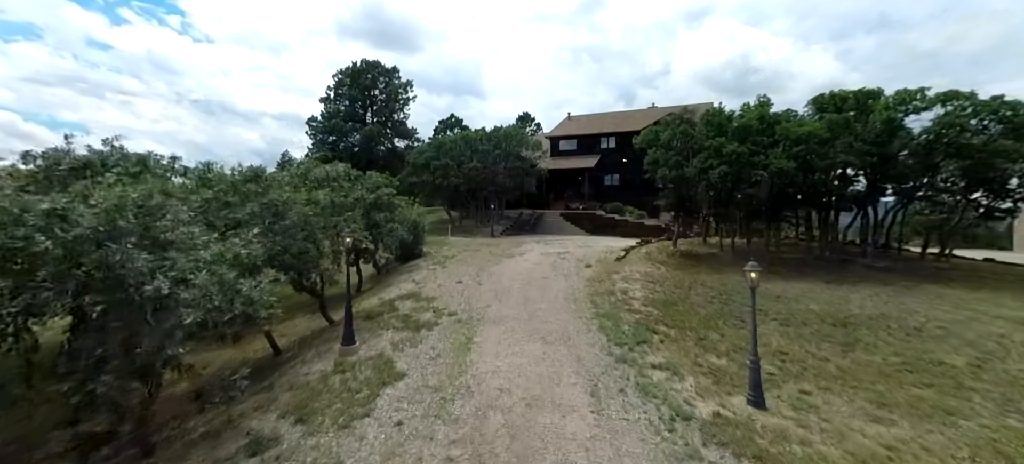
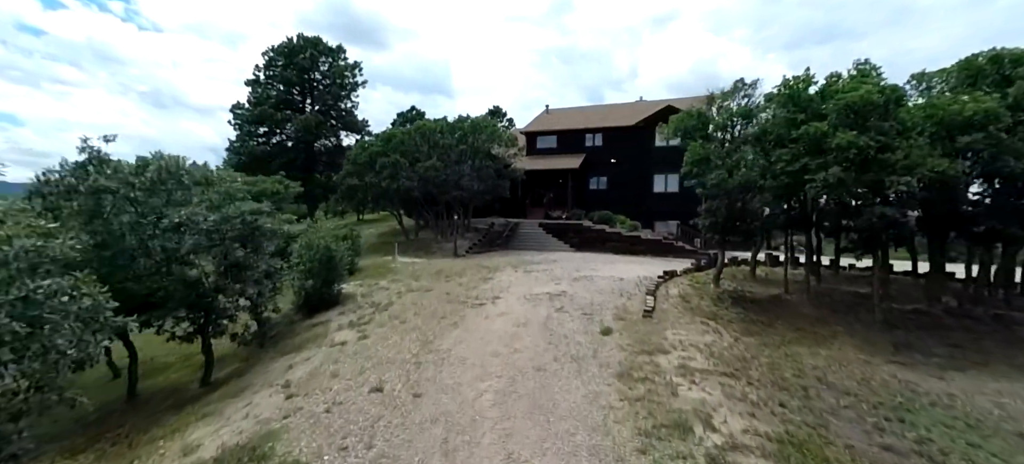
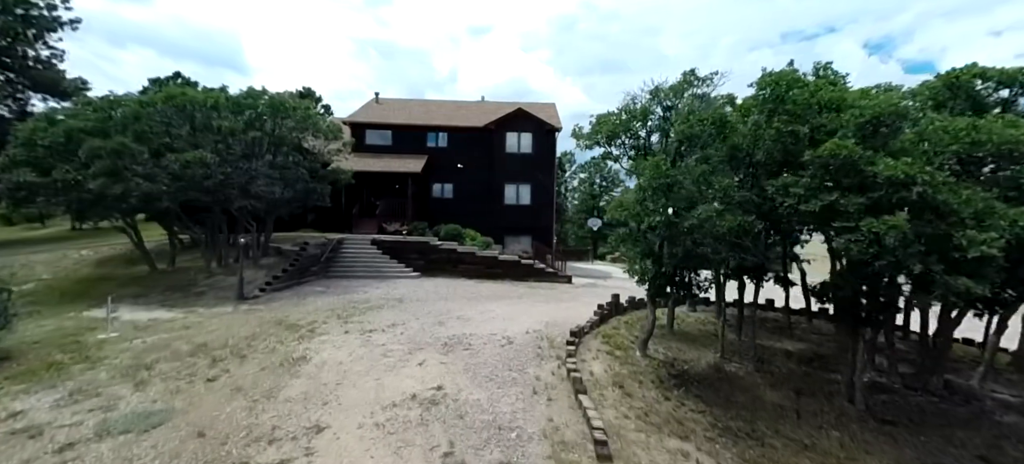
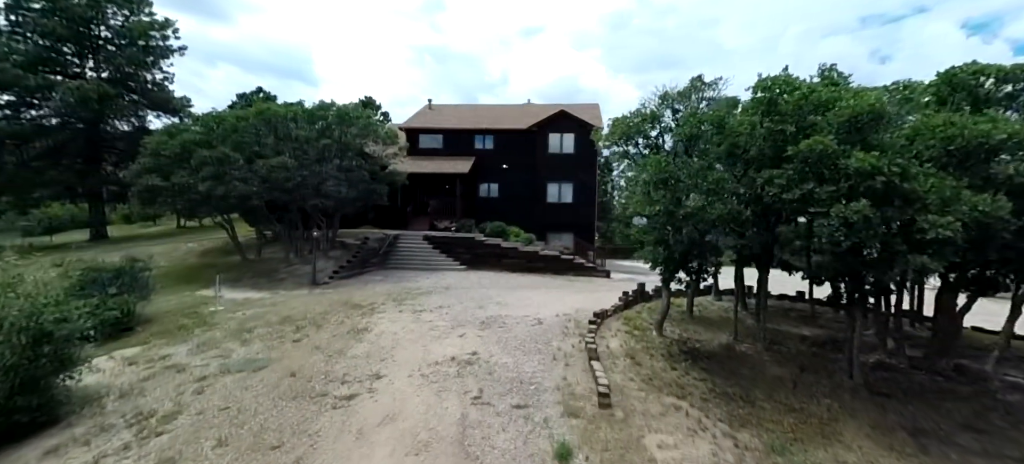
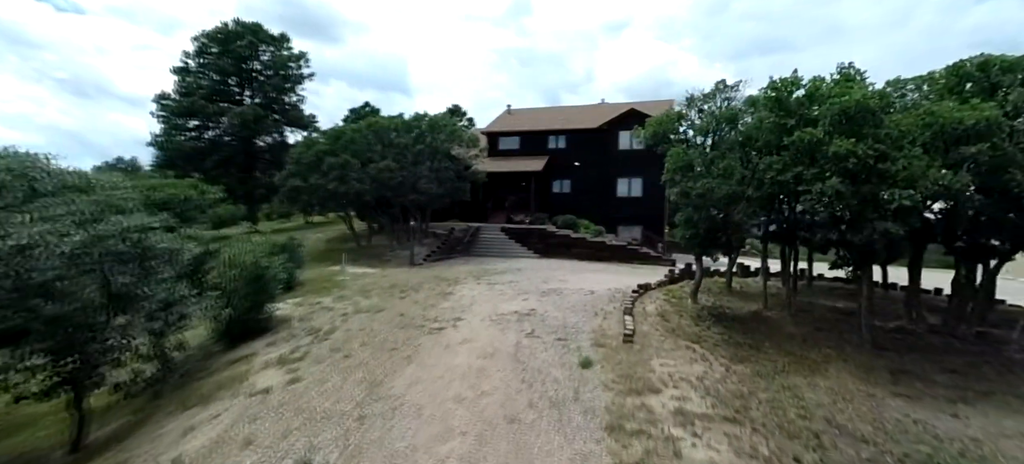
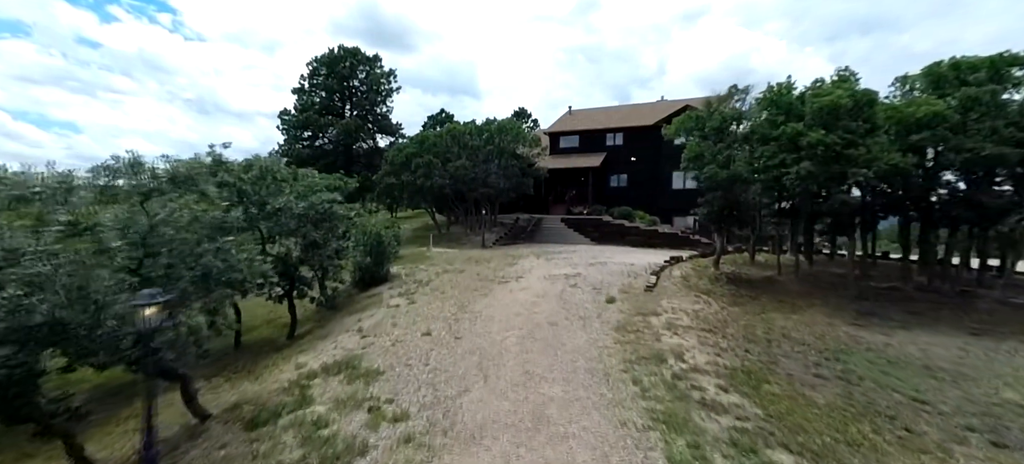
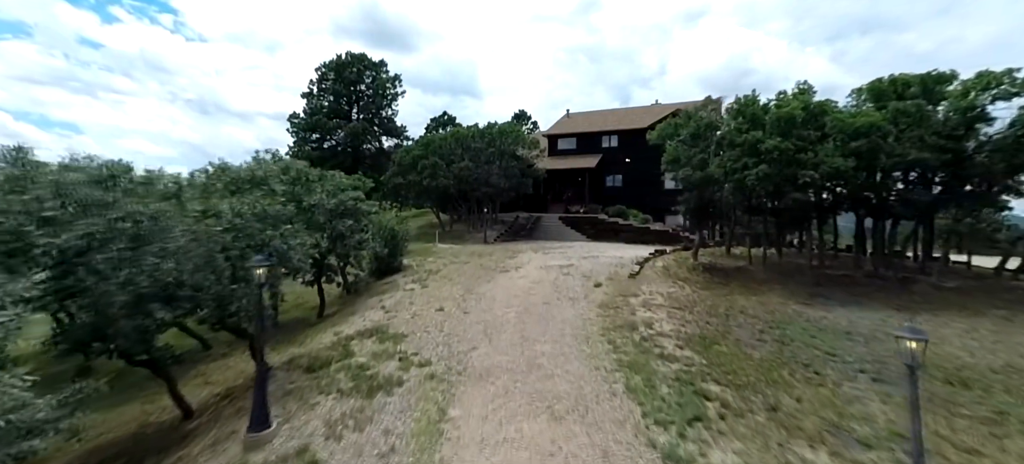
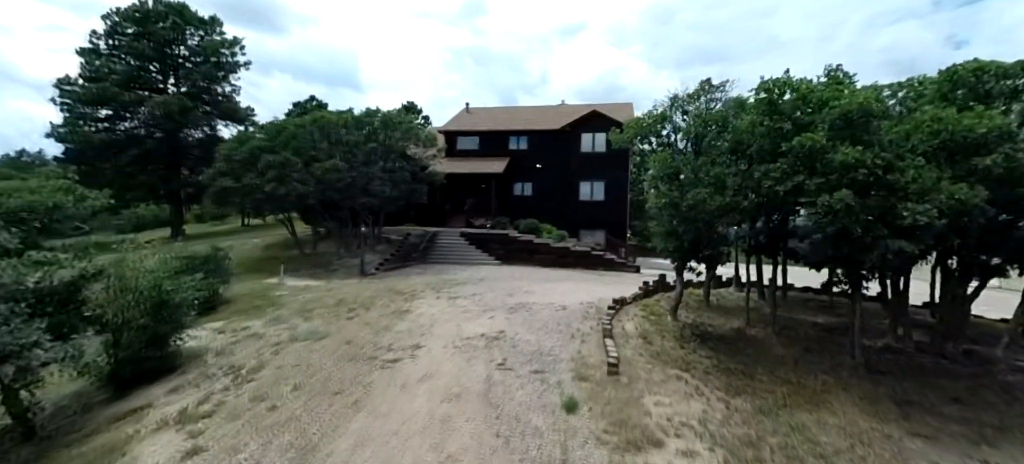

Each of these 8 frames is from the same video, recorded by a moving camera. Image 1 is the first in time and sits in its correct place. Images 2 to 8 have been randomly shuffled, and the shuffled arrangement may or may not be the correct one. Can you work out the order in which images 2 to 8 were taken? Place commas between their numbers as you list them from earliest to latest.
7, 6, 2, 5, 8, 4, 3
